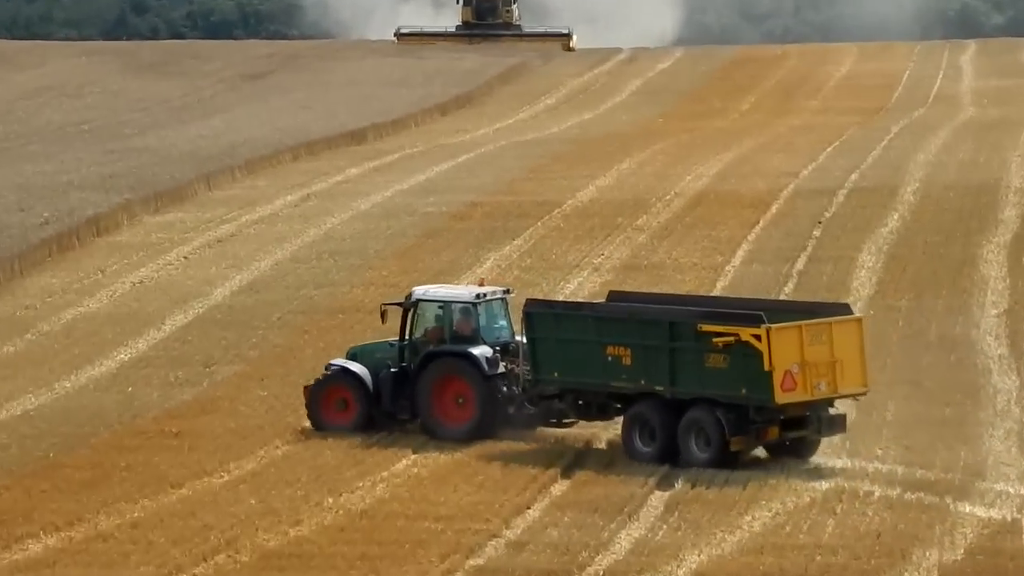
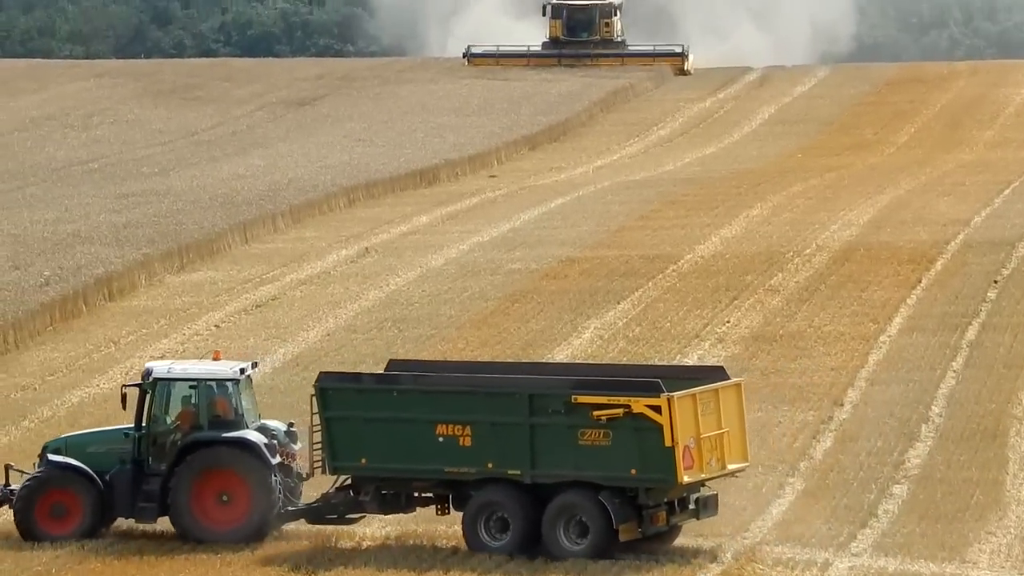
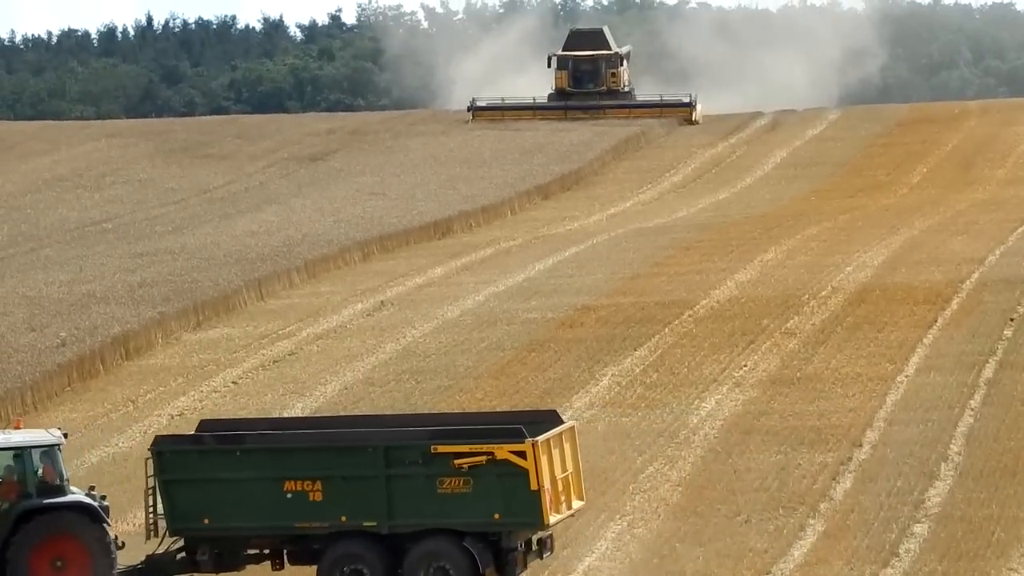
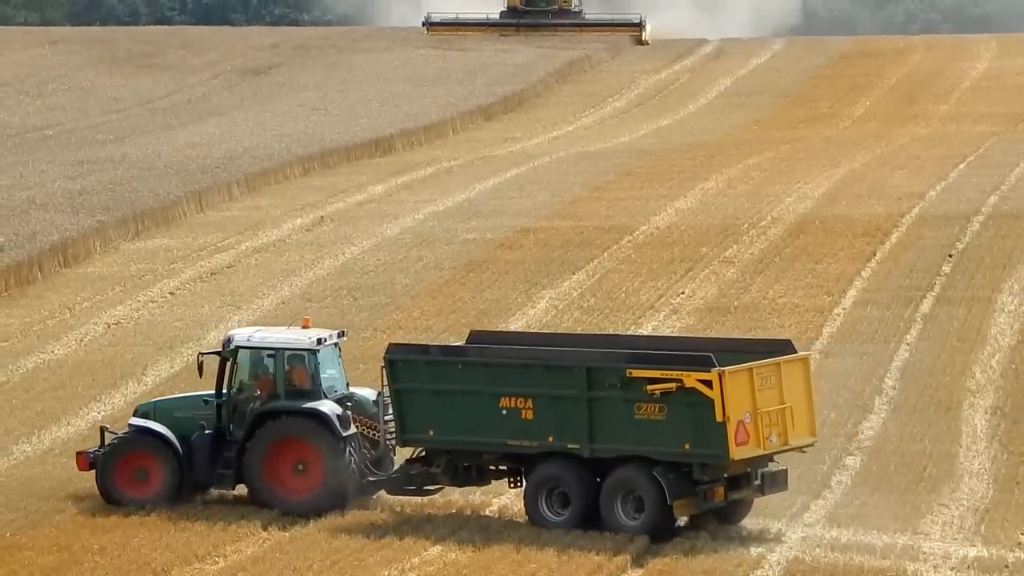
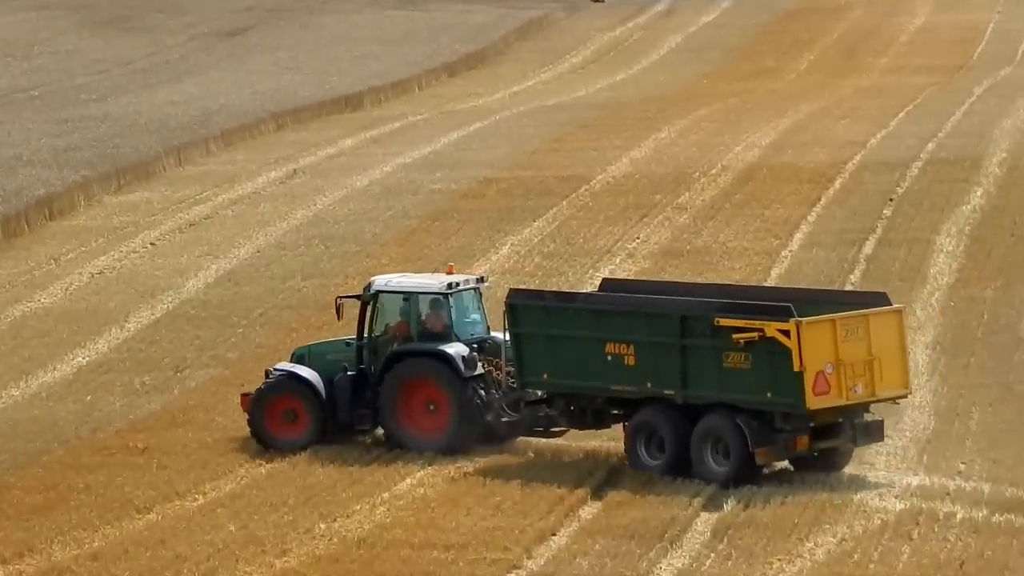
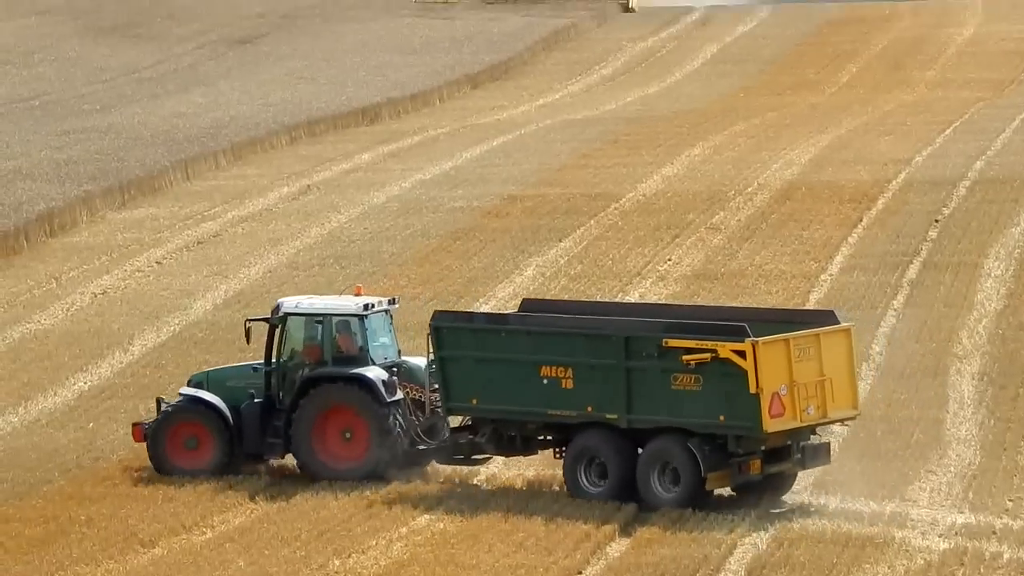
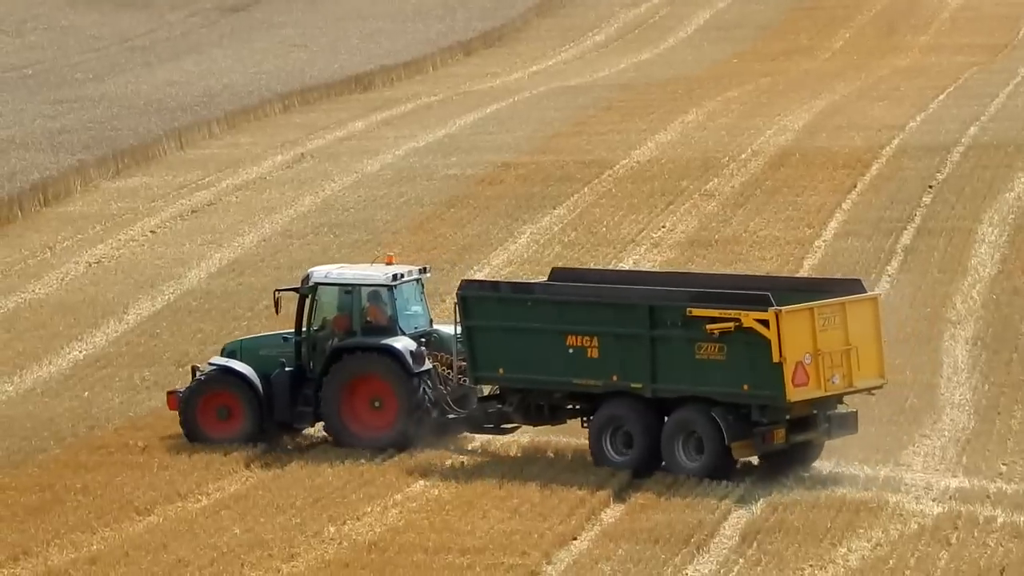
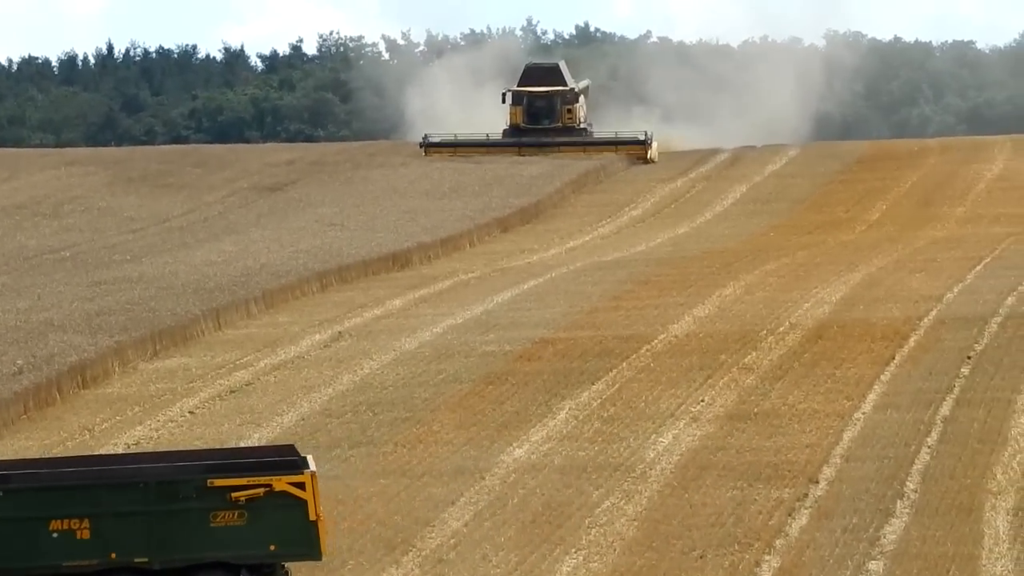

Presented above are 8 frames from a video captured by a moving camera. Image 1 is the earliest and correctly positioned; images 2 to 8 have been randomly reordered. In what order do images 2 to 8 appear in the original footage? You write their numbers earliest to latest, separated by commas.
5, 7, 6, 4, 2, 3, 8
